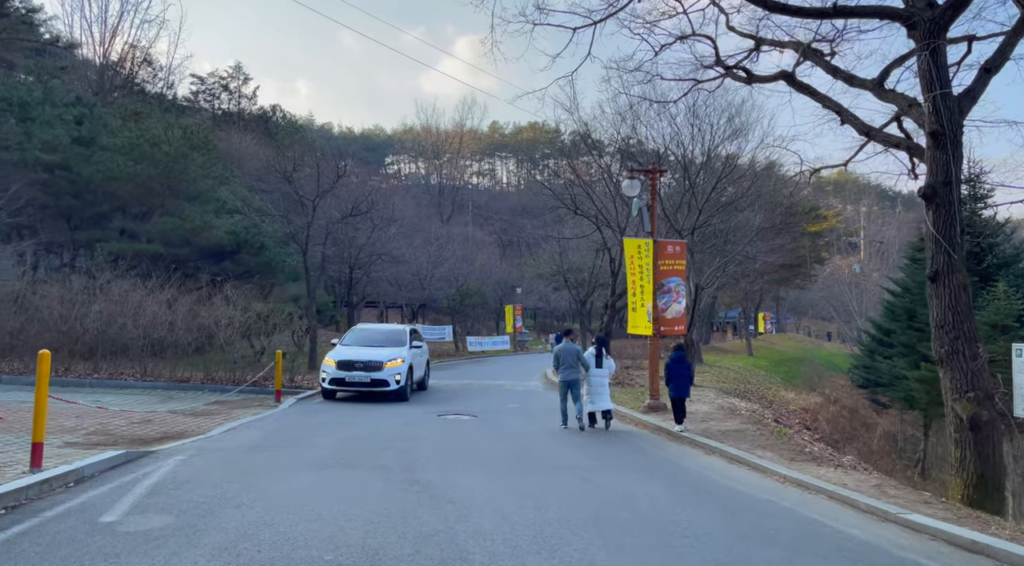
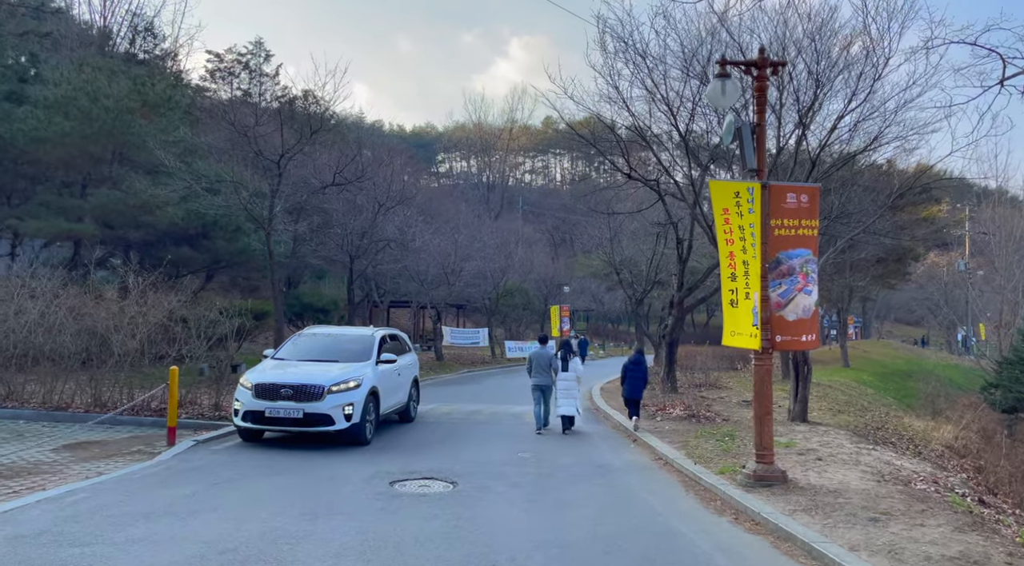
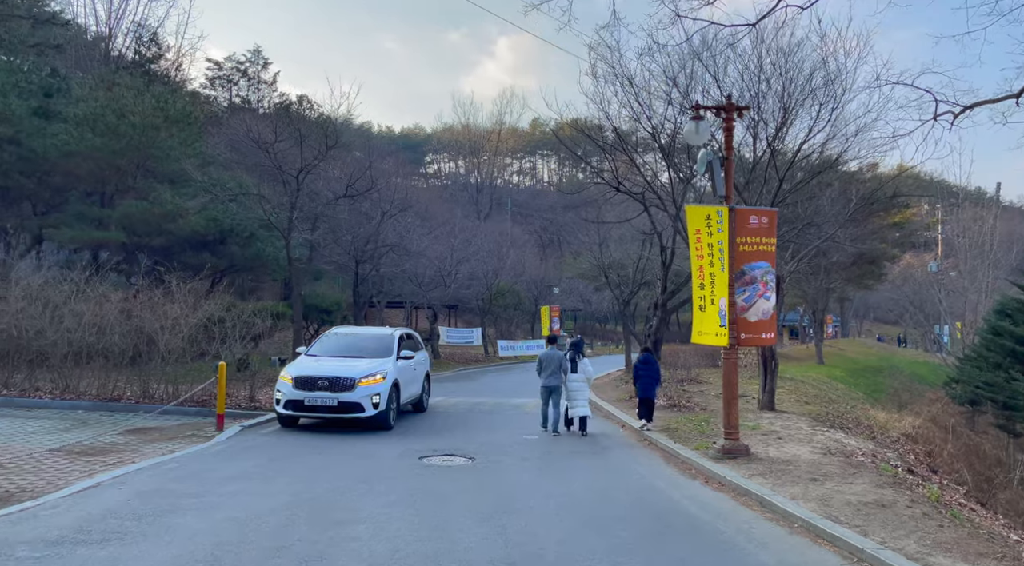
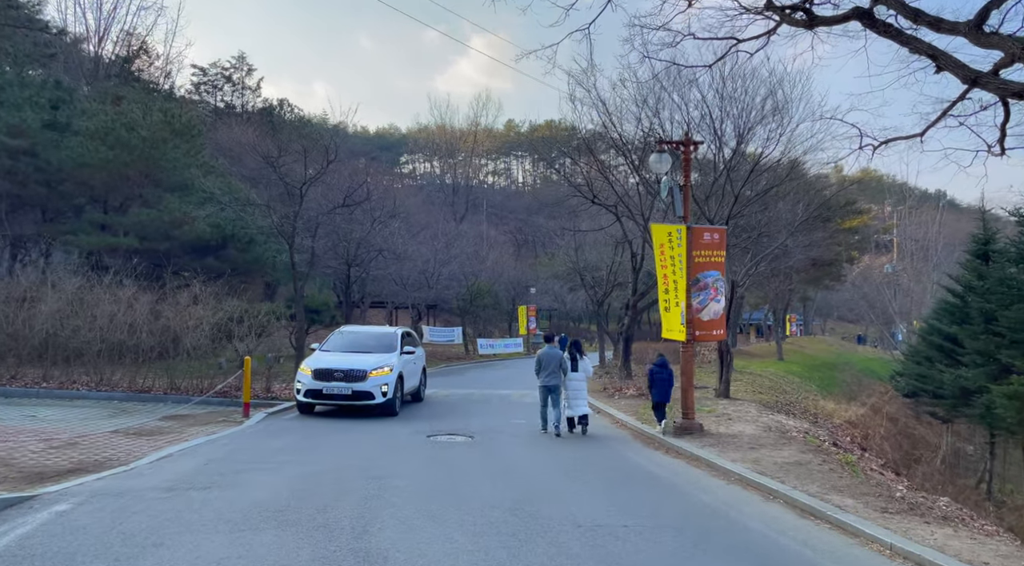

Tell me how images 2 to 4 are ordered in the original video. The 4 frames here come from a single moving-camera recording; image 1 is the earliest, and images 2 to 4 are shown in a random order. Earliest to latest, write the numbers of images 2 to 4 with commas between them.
4, 3, 2
